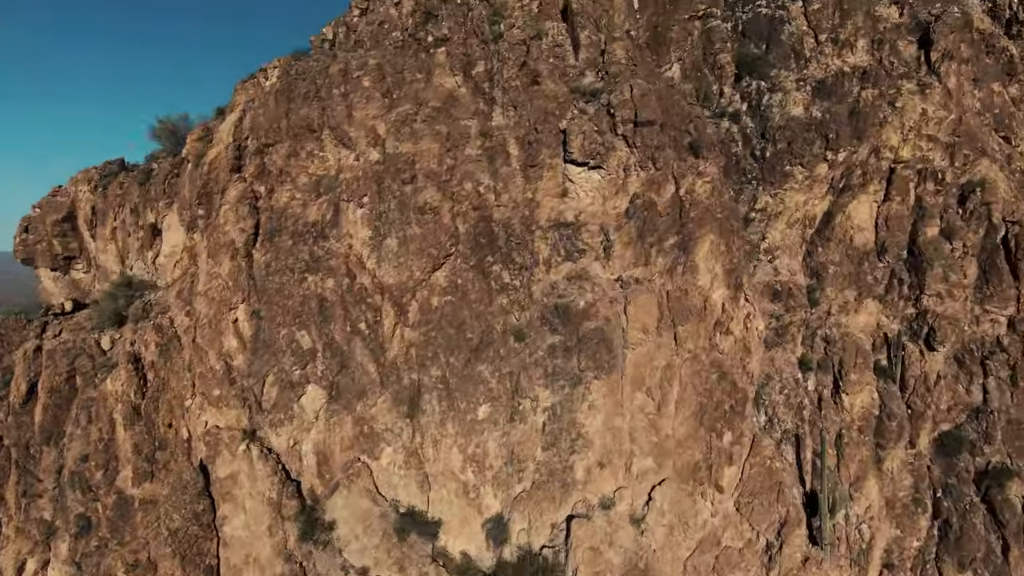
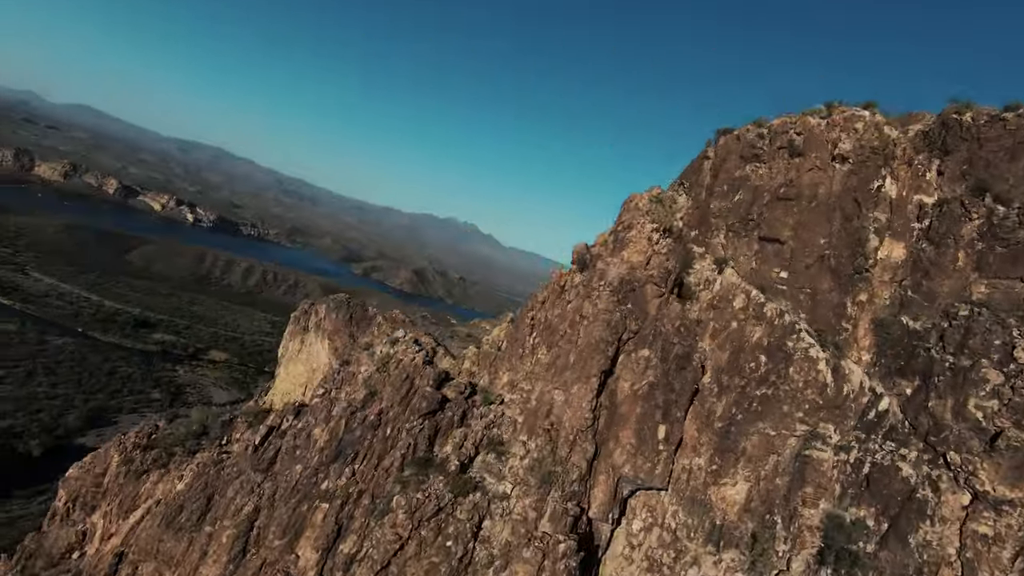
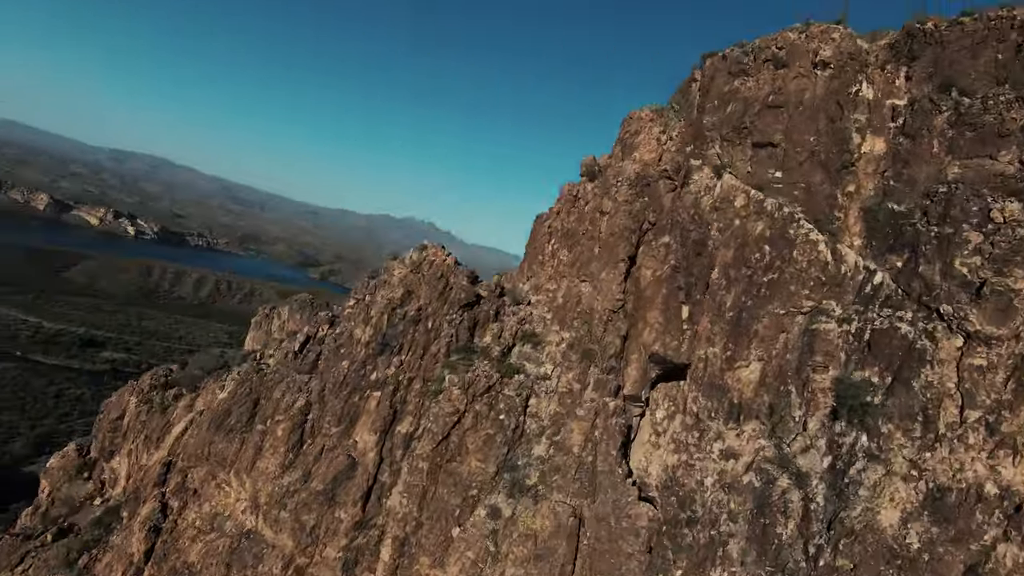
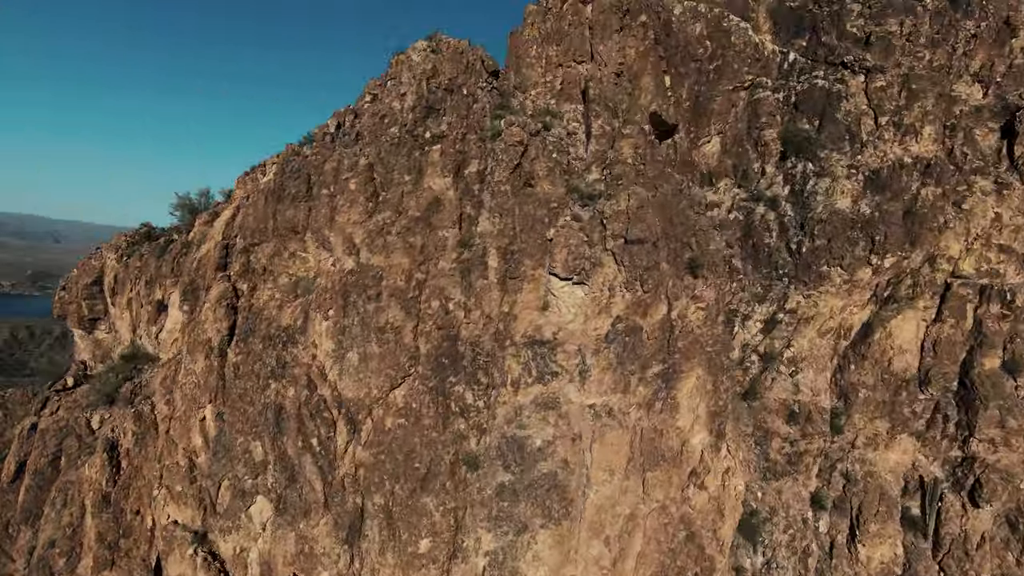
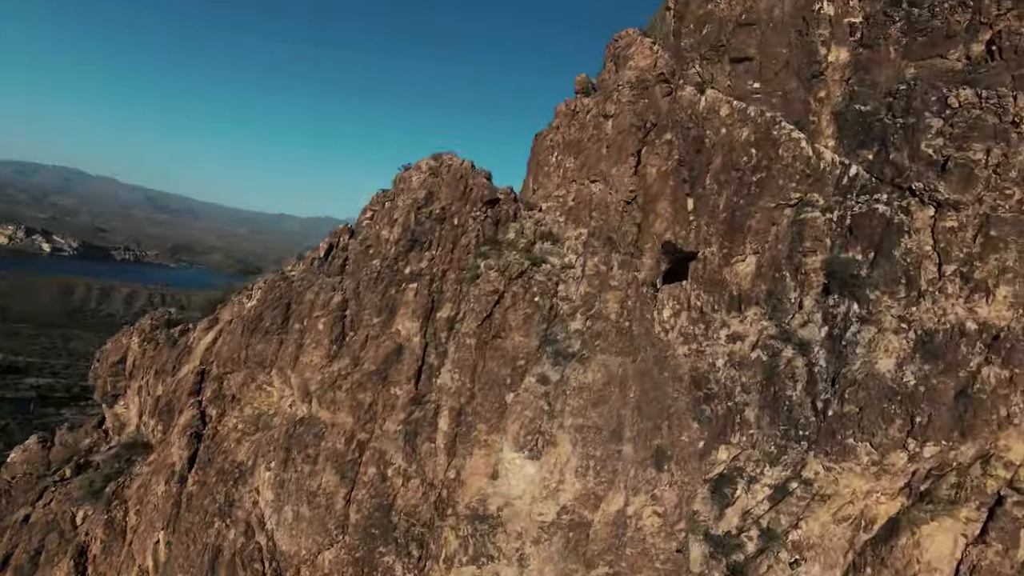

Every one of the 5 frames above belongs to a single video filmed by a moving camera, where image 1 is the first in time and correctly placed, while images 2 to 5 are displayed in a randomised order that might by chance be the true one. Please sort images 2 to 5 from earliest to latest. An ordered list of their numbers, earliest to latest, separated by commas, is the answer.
4, 5, 3, 2
